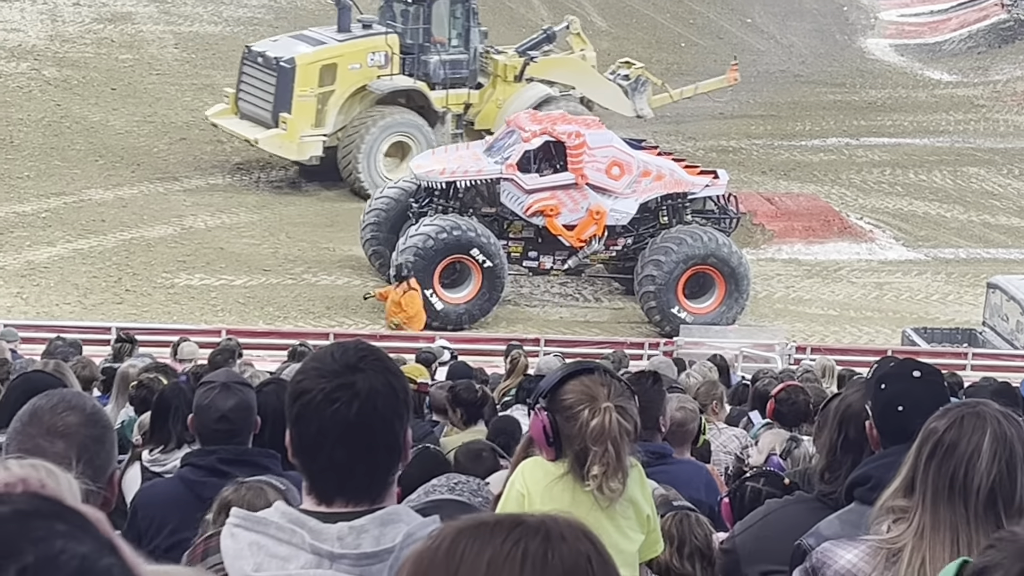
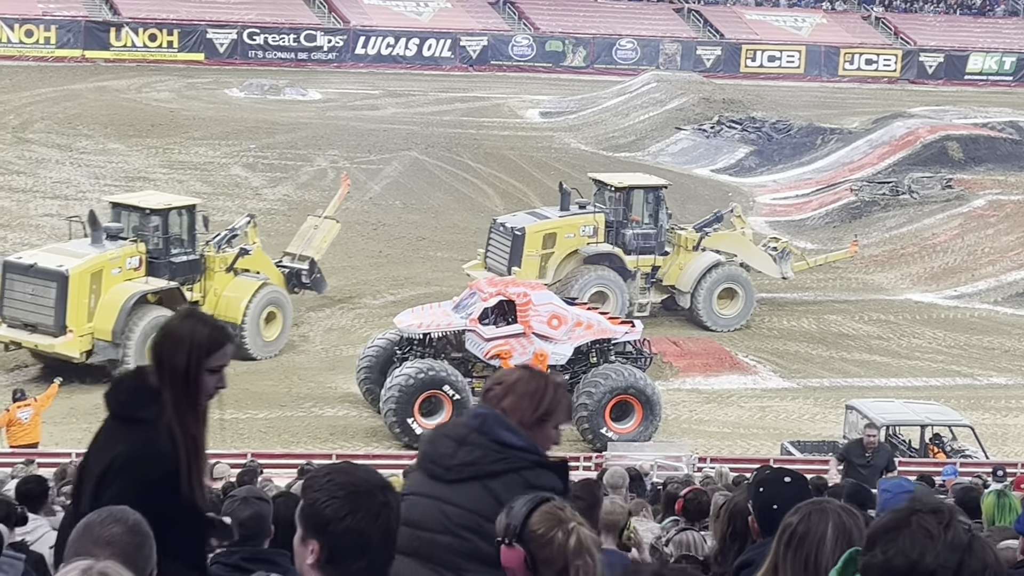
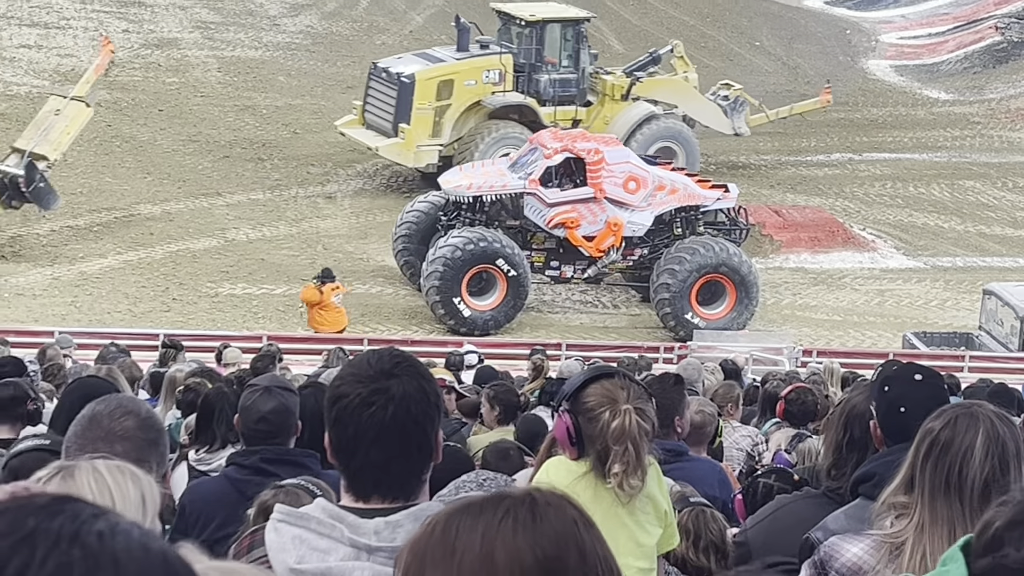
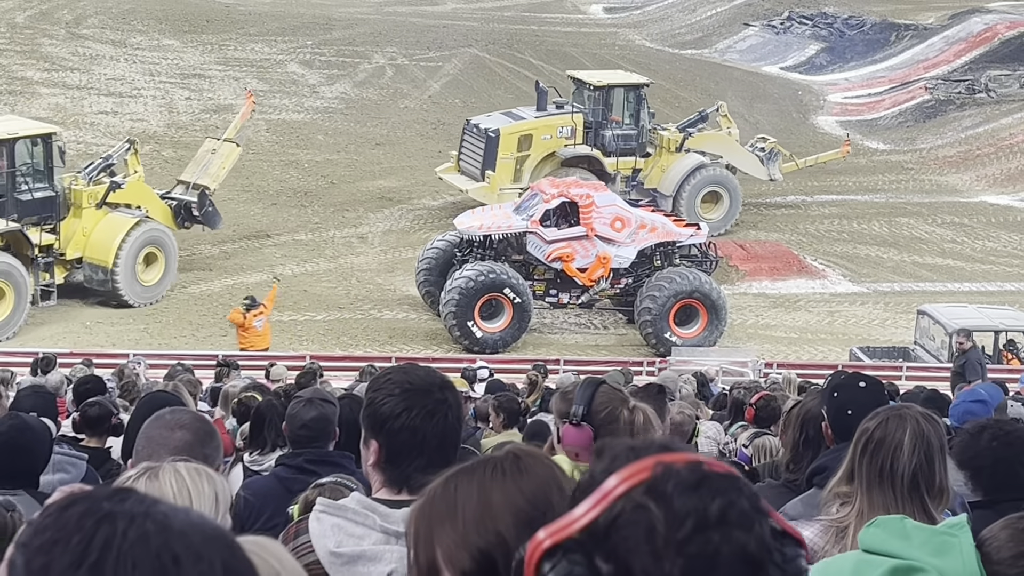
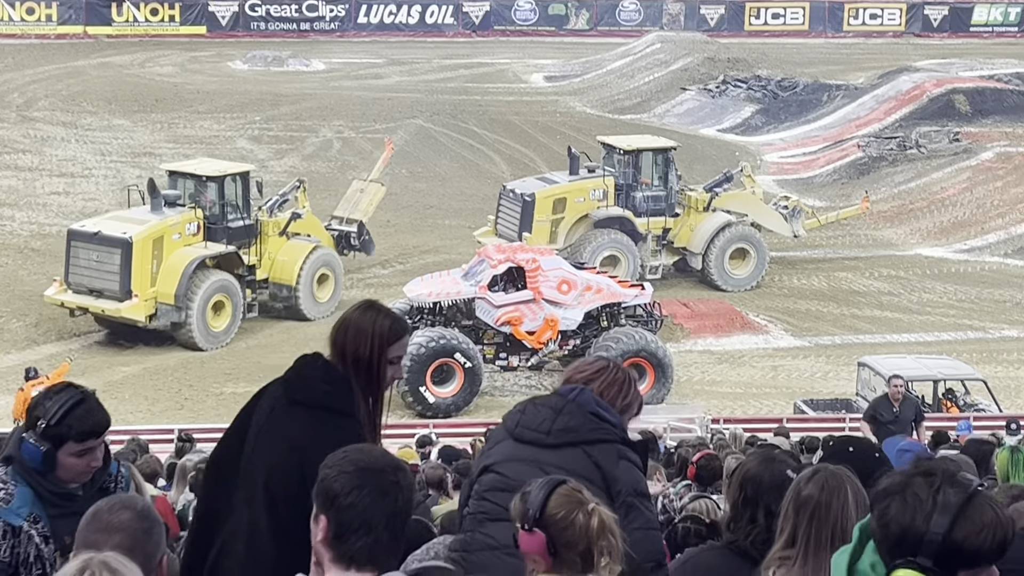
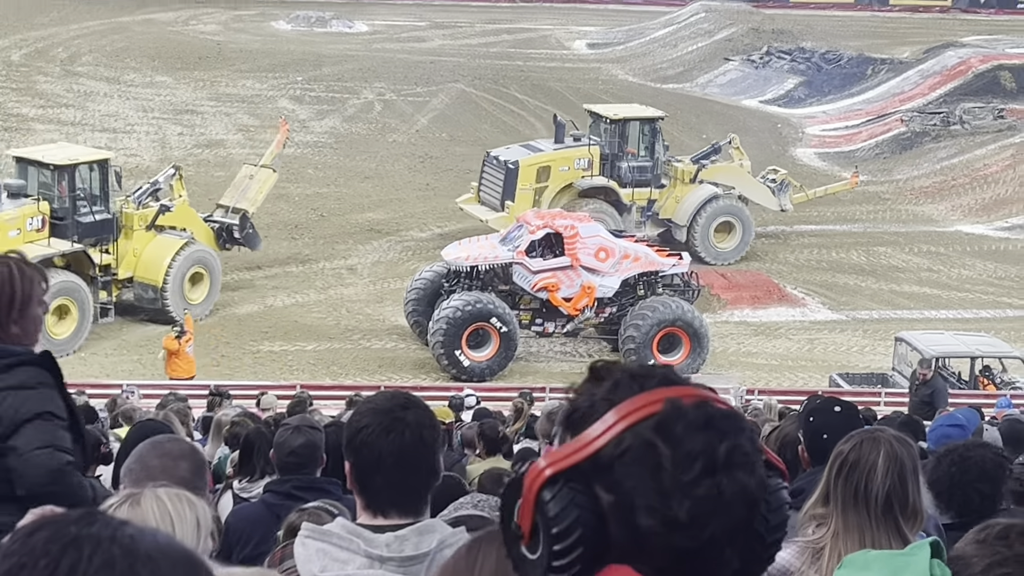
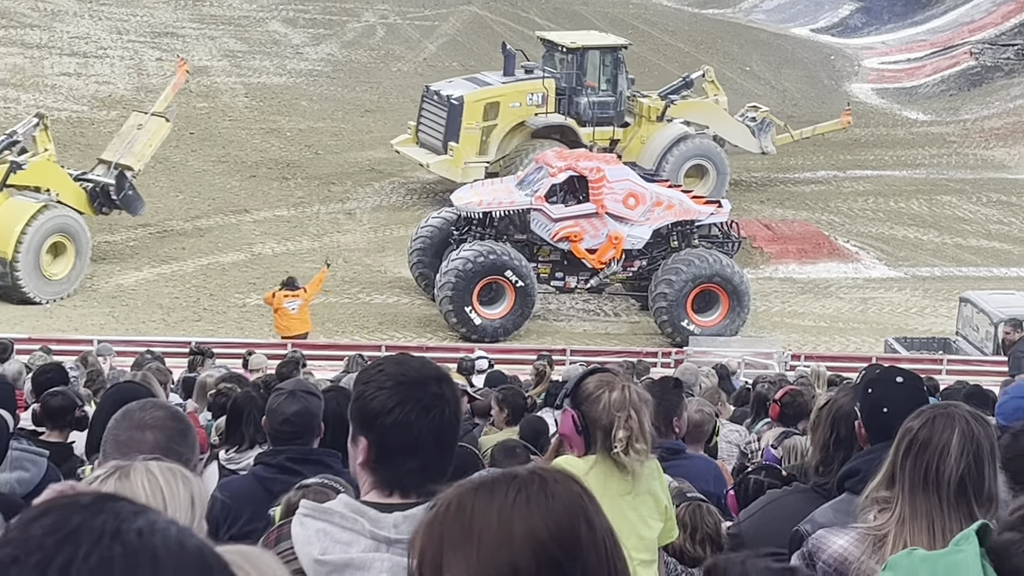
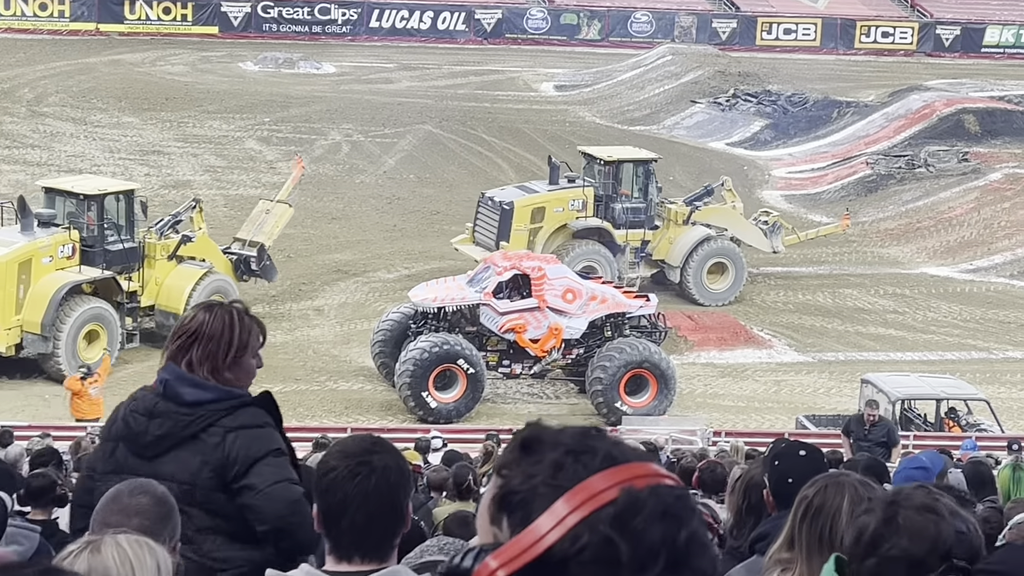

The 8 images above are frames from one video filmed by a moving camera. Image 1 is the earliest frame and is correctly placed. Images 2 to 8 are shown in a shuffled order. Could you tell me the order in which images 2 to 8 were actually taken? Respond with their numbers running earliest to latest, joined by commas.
3, 7, 4, 6, 8, 2, 5
